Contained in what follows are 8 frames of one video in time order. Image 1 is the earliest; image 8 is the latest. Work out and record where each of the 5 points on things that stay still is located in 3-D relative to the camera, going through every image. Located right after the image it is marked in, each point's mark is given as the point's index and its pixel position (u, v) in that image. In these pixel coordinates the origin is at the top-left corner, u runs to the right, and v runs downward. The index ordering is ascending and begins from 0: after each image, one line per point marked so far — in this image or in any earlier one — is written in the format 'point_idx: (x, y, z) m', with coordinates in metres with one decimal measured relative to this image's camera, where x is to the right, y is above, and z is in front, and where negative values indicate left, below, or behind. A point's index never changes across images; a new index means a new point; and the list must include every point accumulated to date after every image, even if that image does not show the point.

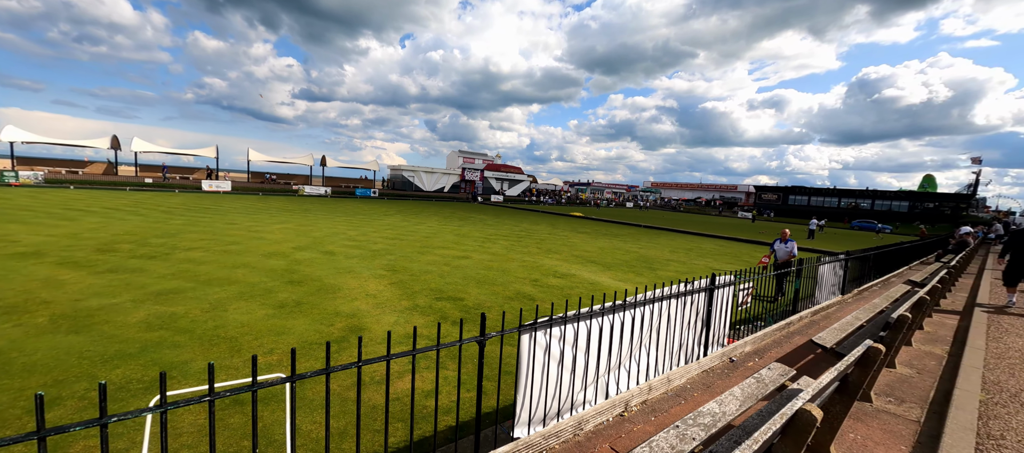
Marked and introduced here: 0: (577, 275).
0: (+1.8, -1.4, +10.6) m
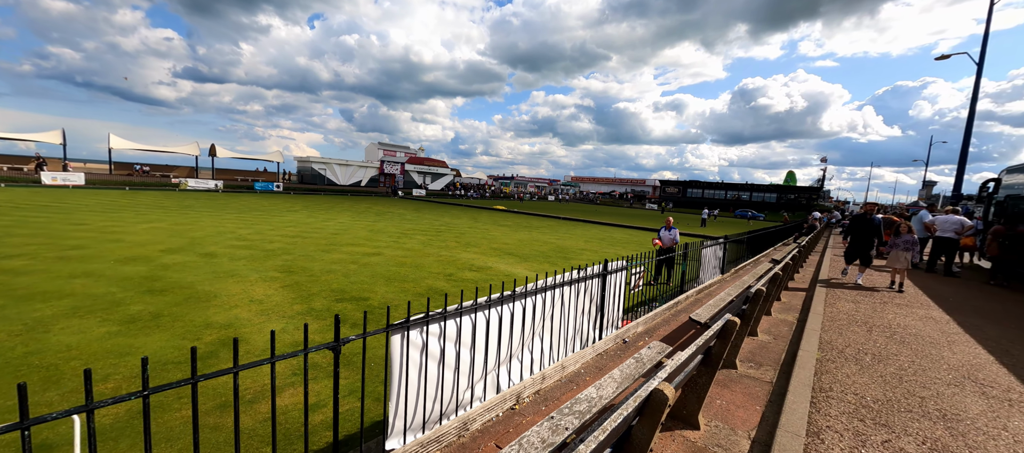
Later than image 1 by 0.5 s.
0: (-0.5, -1.2, +10.5) m
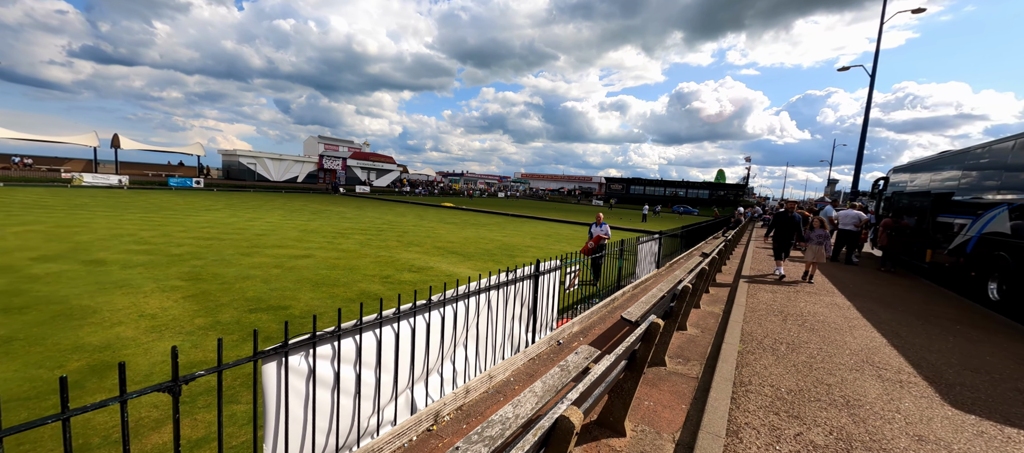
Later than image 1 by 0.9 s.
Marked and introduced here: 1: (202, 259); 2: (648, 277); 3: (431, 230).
0: (-2.1, -1.1, +10.1) m
1: (-7.4, -0.8, +9.1) m
2: (+2.8, -1.0, +7.7) m
3: (-3.9, -0.1, +18.2) m
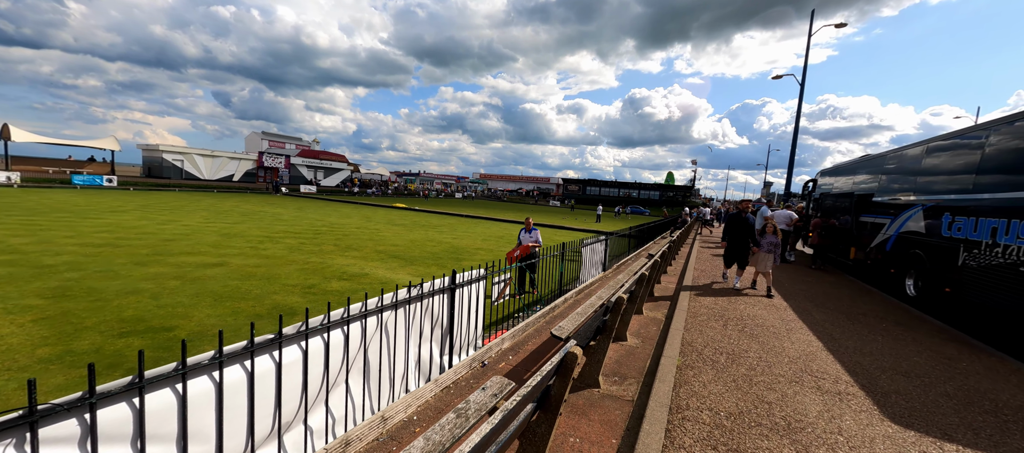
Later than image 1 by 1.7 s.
0: (-3.5, -1.2, +9.3) m
1: (-8.7, -0.9, +7.6) m
2: (+1.6, -1.1, +7.4) m
3: (-6.2, -0.2, +17.1) m
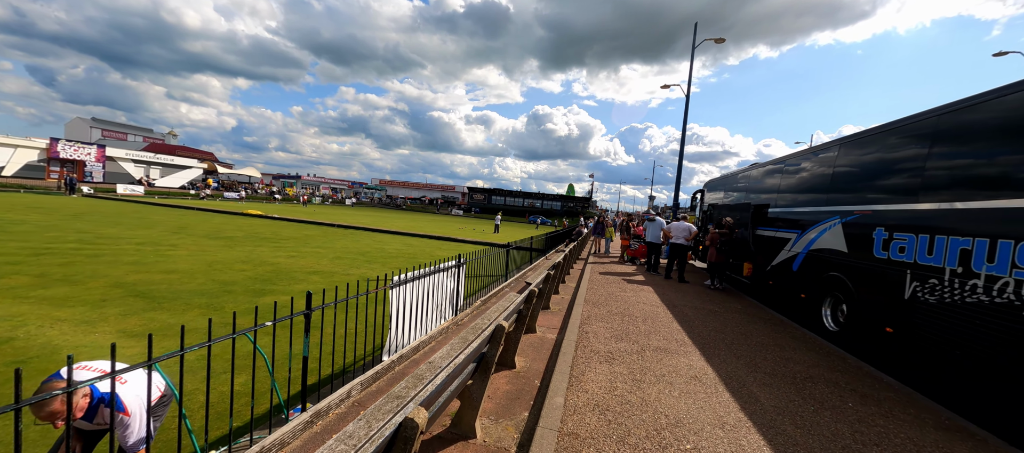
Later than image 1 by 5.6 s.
0: (-6.5, -1.5, +5.0) m
1: (-11.1, -1.1, +2.1) m
2: (-1.0, -1.3, +4.4) m
3: (-11.0, -0.7, +11.9) m
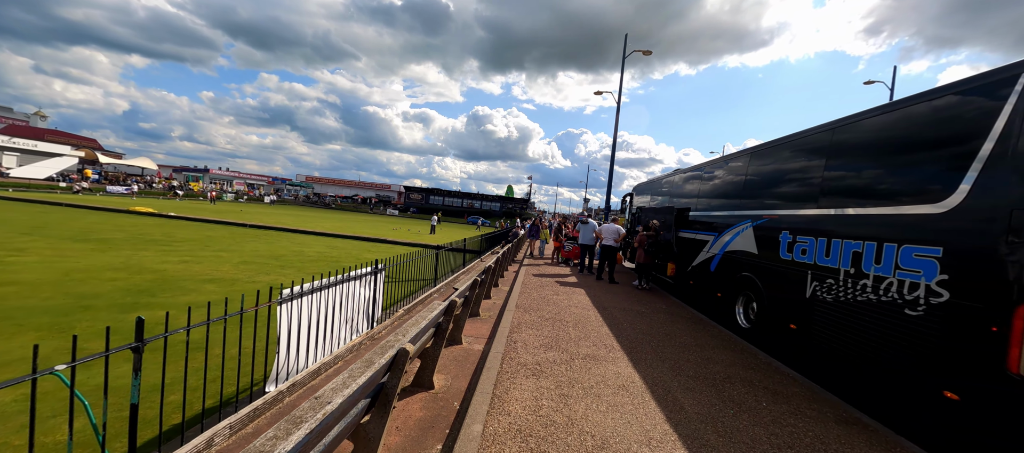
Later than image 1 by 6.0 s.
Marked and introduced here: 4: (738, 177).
0: (-7.3, -1.5, +3.5) m
1: (-11.4, -1.1, -0.1) m
2: (-1.9, -1.4, +3.8) m
3: (-12.9, -0.7, +9.6) m
4: (+4.7, +1.0, +7.8) m
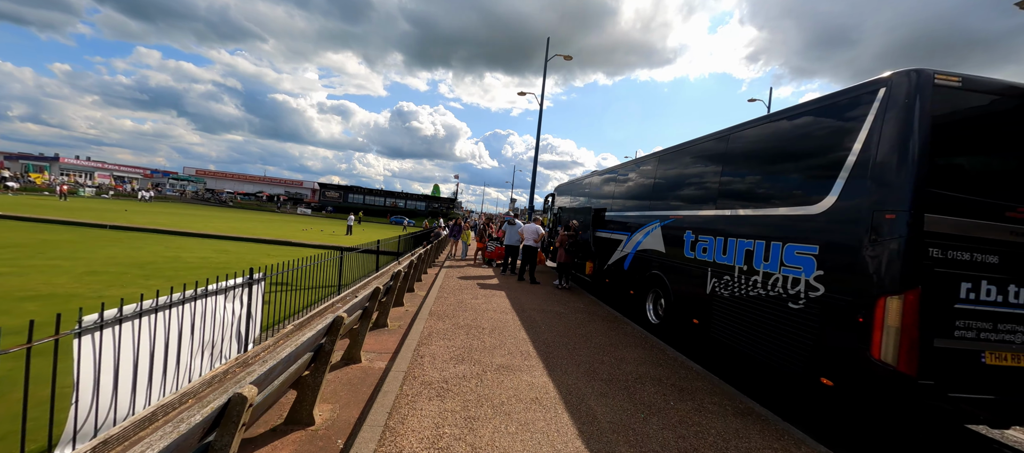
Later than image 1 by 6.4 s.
0: (-8.0, -1.5, +1.7) m
1: (-11.3, -1.1, -2.6) m
2: (-2.7, -1.4, +3.0) m
3: (-14.6, -0.7, +6.6) m
4: (+2.9, +1.0, +8.1) m
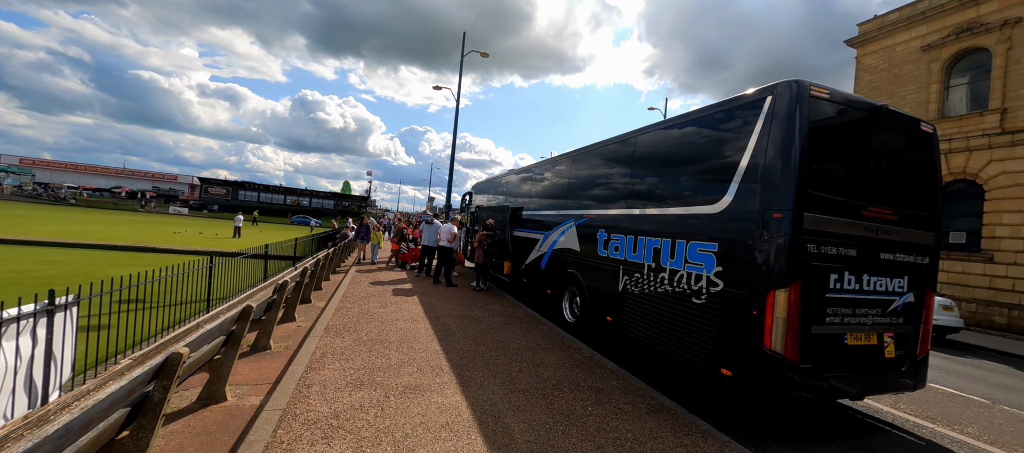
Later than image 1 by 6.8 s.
0: (-8.2, -1.6, -0.5) m
1: (-10.5, -1.3, -5.4) m
2: (-3.3, -1.4, +1.9) m
3: (-15.7, -0.9, +3.0) m
4: (+1.1, +1.0, +8.2) m
